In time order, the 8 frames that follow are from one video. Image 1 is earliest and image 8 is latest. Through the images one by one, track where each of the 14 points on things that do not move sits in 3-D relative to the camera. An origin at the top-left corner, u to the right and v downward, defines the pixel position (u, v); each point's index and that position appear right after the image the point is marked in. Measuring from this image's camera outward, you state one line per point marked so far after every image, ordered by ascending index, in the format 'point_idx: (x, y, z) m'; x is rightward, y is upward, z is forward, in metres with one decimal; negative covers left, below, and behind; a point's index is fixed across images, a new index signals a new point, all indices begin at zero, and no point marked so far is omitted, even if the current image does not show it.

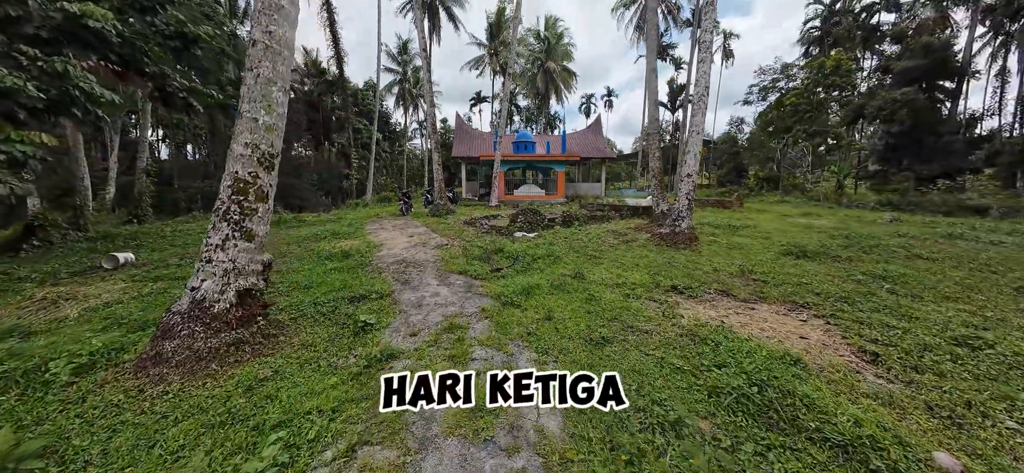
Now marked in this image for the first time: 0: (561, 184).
0: (+2.9, +3.0, +18.6) m
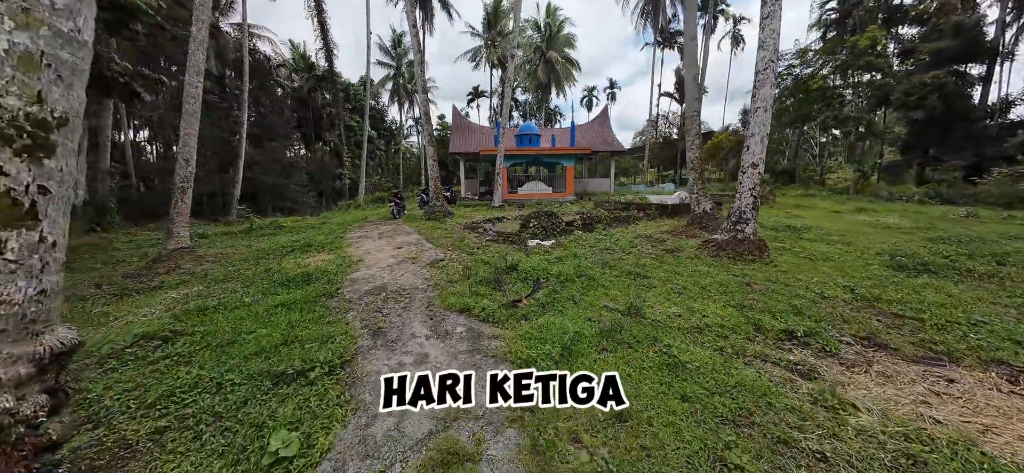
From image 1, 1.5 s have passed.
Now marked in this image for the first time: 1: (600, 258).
0: (+3.1, +2.9, +16.9) m
1: (+1.6, -0.4, +5.8) m
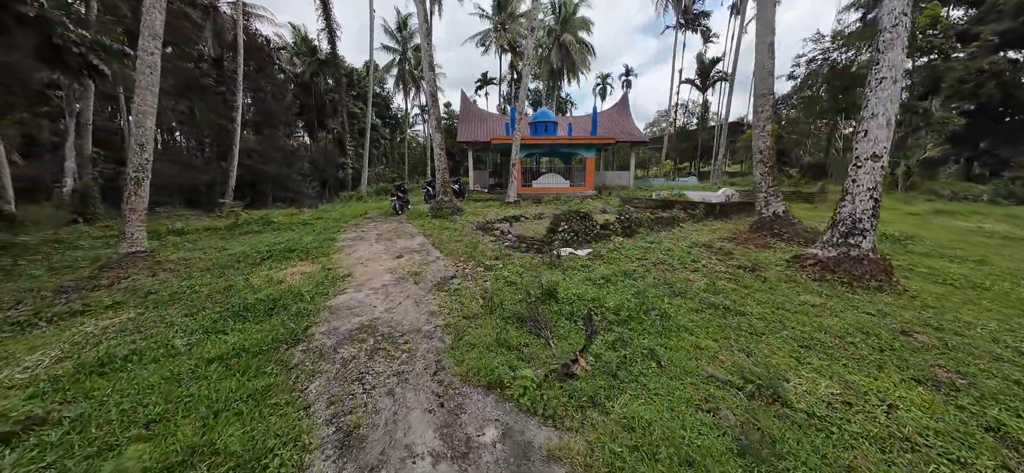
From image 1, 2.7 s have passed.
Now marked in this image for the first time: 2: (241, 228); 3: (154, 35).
0: (+3.7, +3.0, +15.3) m
1: (+2.0, -0.6, +4.4) m
2: (-7.8, +0.2, +9.4) m
3: (-6.7, +3.8, +6.1) m
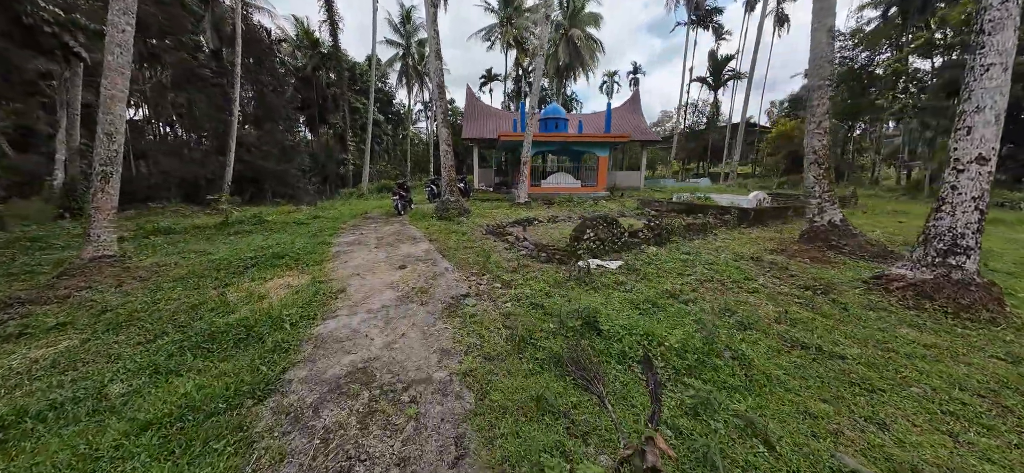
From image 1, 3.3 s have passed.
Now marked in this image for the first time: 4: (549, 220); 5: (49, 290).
0: (+4.1, +2.9, +14.6) m
1: (+2.3, -0.7, +3.7) m
2: (-7.5, +0.2, +8.7) m
3: (-6.3, +3.7, +5.4) m
4: (+1.0, +0.4, +8.3) m
5: (-6.3, -0.7, +4.4) m
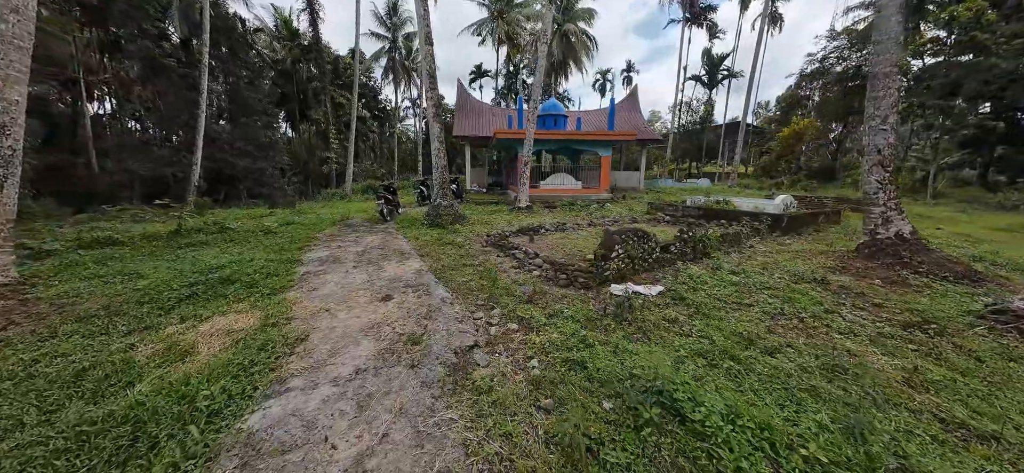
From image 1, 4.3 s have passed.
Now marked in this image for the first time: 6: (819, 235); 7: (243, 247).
0: (+3.9, +2.7, +13.7) m
1: (+2.5, -1.0, +2.7) m
2: (-7.5, -0.1, +7.5) m
3: (-6.2, +3.5, +4.1) m
4: (+1.0, +0.2, +7.3) m
5: (-6.1, -1.0, +3.2) m
6: (+6.2, 0.0, +6.5) m
7: (-5.3, -0.2, +6.4) m
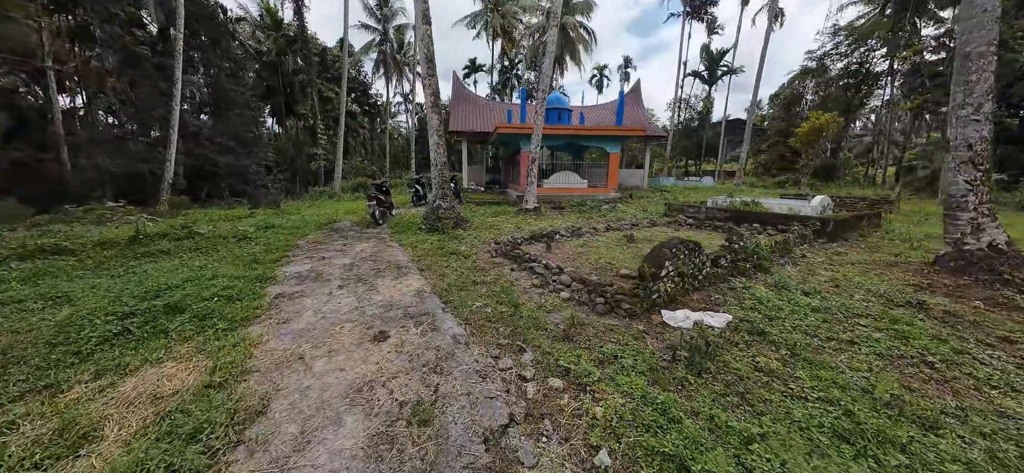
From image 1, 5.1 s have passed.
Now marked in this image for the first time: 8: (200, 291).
0: (+4.0, +2.6, +12.9) m
1: (+2.8, -1.1, +1.9) m
2: (-7.3, -0.2, +6.5) m
3: (-5.9, +3.3, +3.1) m
4: (+1.2, +0.1, +6.5) m
5: (-5.8, -1.2, +2.3) m
6: (+6.4, -0.1, +5.8) m
7: (-5.1, -0.4, +5.4) m
8: (-3.7, -0.7, +3.9) m
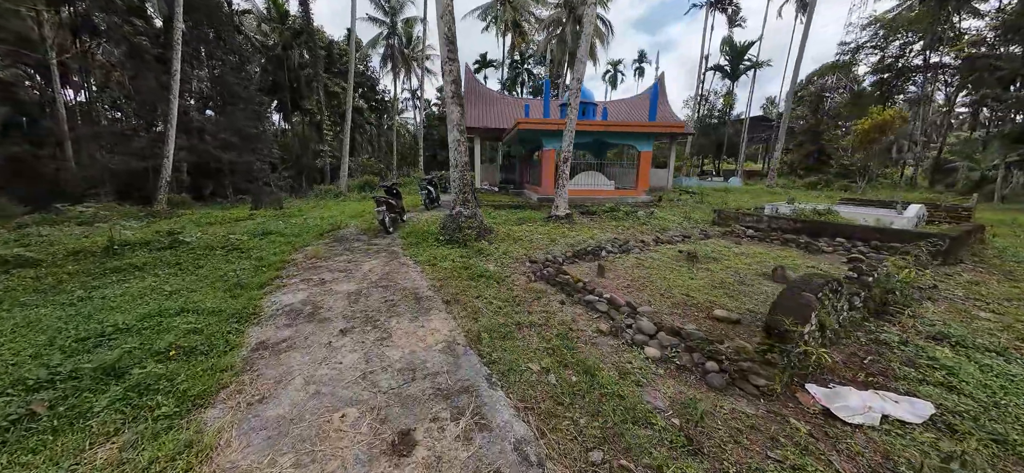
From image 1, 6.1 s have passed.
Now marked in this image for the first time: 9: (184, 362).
0: (+4.7, +2.4, +11.8) m
1: (+3.3, -1.4, +0.9) m
2: (-6.7, -0.4, +5.5) m
3: (-5.4, +3.1, +2.1) m
4: (+1.8, -0.2, +5.4) m
5: (-5.3, -1.4, +1.3) m
6: (+7.0, -0.4, +4.7) m
7: (-4.5, -0.6, +4.5) m
8: (-3.1, -0.9, +2.9) m
9: (-2.5, -1.0, +2.5) m
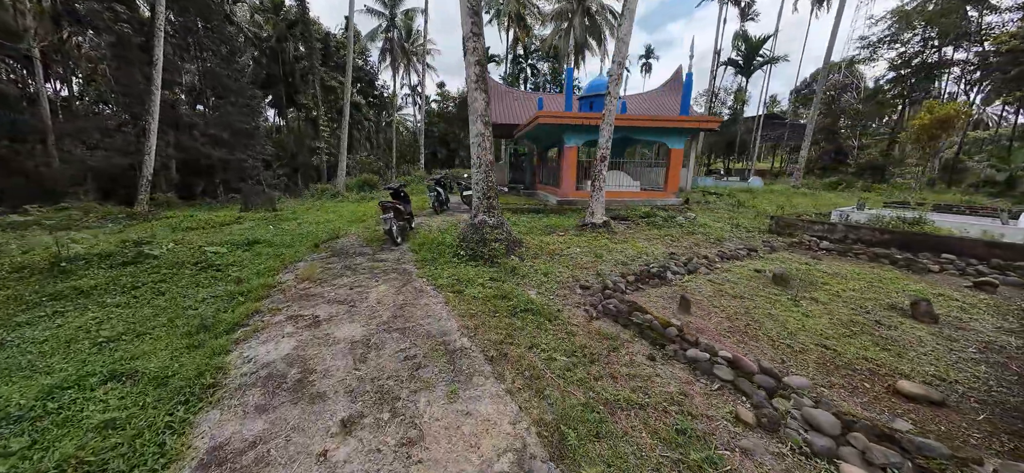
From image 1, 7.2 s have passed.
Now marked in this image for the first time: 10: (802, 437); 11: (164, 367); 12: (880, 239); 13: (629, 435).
0: (+5.2, +2.2, +10.8) m
1: (+3.9, -1.7, -0.1) m
2: (-6.1, -0.6, +4.4) m
3: (-4.8, +2.8, +1.0) m
4: (+2.3, -0.4, +4.4) m
5: (-4.8, -1.7, +0.3) m
6: (+7.5, -0.6, +3.7) m
7: (-4.0, -0.8, +3.4) m
8: (-2.6, -1.1, +1.9) m
9: (-2.0, -1.2, +1.5) m
10: (+1.6, -1.1, +1.9) m
11: (-2.6, -0.9, +2.5) m
12: (+6.1, 0.0, +5.4) m
13: (+0.7, -1.1, +1.9) m
